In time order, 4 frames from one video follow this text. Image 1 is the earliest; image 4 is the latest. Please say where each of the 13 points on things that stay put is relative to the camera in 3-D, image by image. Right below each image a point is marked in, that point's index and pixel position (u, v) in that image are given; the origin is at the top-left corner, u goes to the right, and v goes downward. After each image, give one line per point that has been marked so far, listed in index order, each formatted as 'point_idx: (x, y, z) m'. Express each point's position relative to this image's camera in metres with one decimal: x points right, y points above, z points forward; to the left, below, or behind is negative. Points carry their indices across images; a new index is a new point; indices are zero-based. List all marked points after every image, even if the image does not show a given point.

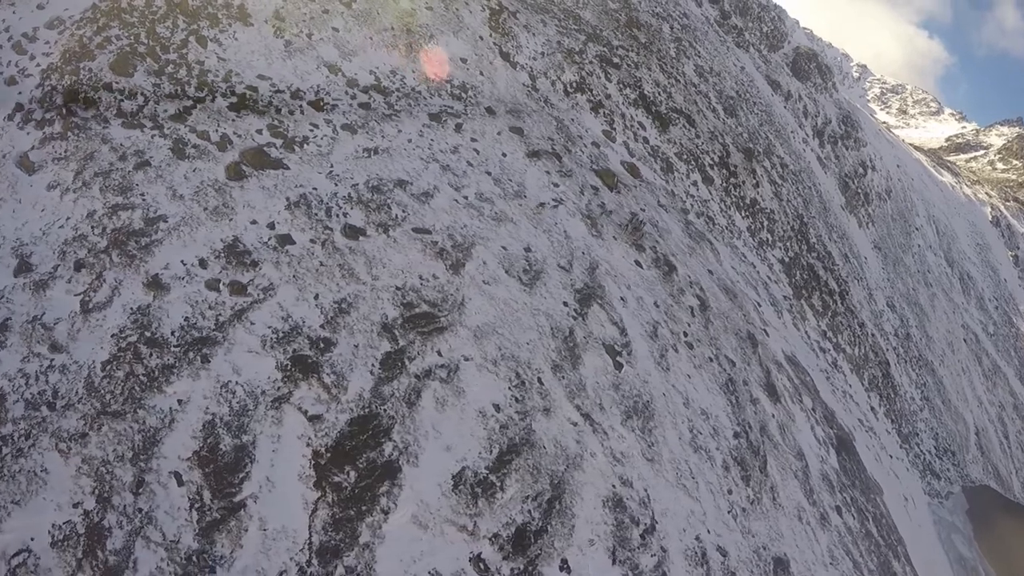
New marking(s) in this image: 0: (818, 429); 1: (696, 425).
0: (+7.8, -3.6, +14.8) m
1: (+3.6, -2.7, +11.2) m
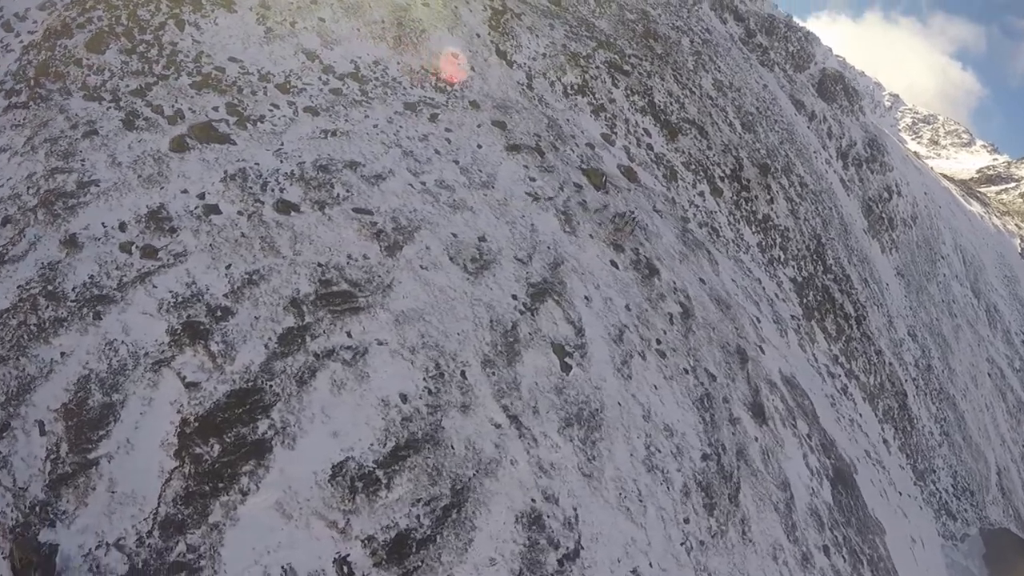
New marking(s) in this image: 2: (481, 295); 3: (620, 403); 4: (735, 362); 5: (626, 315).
0: (+6.9, -3.9, +13.1) m
1: (+2.4, -2.6, +9.8) m
2: (-0.6, -0.1, +10.0) m
3: (+1.8, -2.0, +9.8) m
4: (+5.3, -1.8, +13.3) m
5: (+2.3, -0.6, +11.7) m
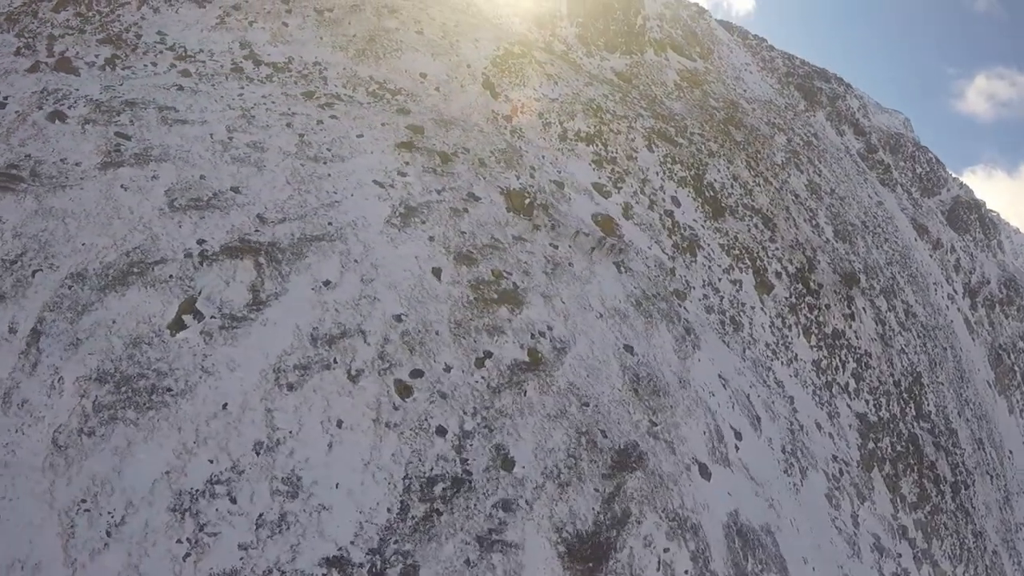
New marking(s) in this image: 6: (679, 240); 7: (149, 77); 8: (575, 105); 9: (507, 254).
0: (+2.2, -4.7, +7.6) m
1: (-2.6, -2.0, +6.0) m
2: (-4.9, +0.7, +7.5) m
3: (-3.0, -1.3, +6.3) m
4: (+1.2, -2.5, +8.6) m
5: (-1.8, -0.5, +8.2) m
6: (+4.7, +1.5, +17.0) m
7: (-7.5, +4.3, +11.8) m
8: (+2.1, +6.2, +19.5) m
9: (0.0, +0.6, +11.0) m
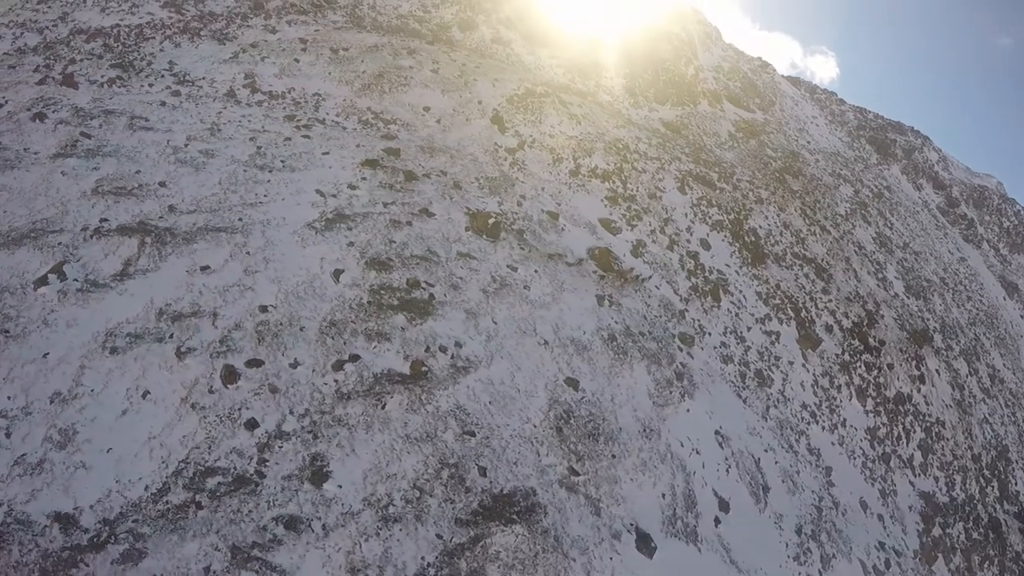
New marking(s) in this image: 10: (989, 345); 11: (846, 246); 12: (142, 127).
0: (+0.1, -4.6, +5.8) m
1: (-4.7, -1.6, +5.4) m
2: (-6.5, +1.1, +7.7) m
3: (-5.1, -0.9, +5.9) m
4: (-0.6, -2.5, +7.3) m
5: (-3.5, -0.3, +7.6) m
6: (+4.6, +0.3, +15.3) m
7: (-8.2, +4.2, +12.8) m
8: (+2.7, +4.7, +18.7) m
9: (-1.2, +0.3, +10.2) m
10: (+14.9, -1.7, +17.8) m
11: (+11.3, +1.7, +19.7) m
12: (-7.2, +3.0, +10.8) m
